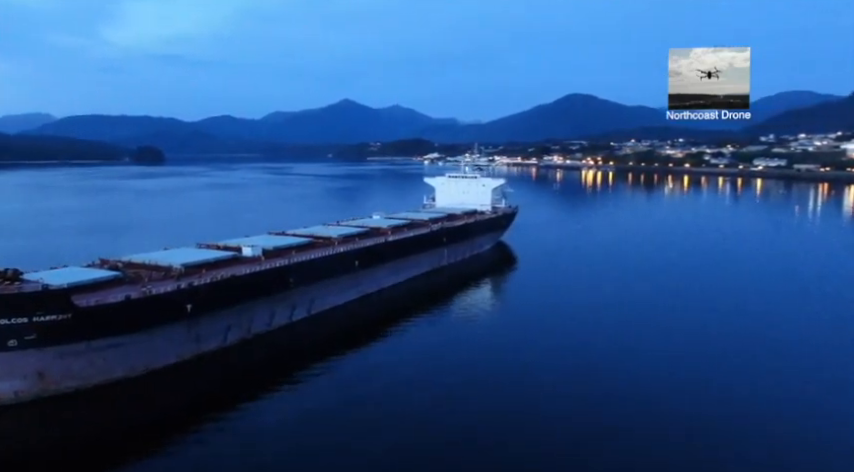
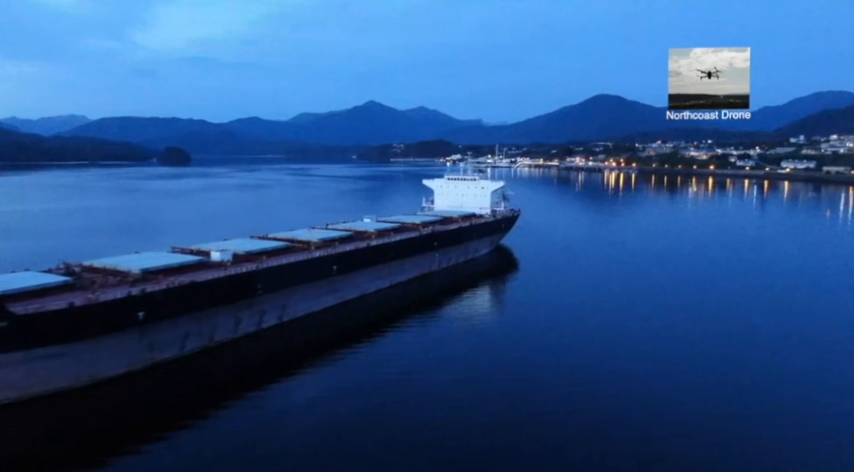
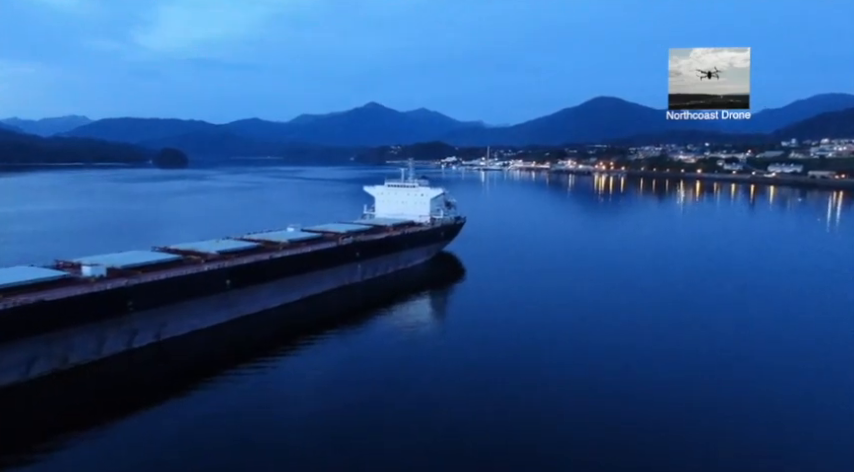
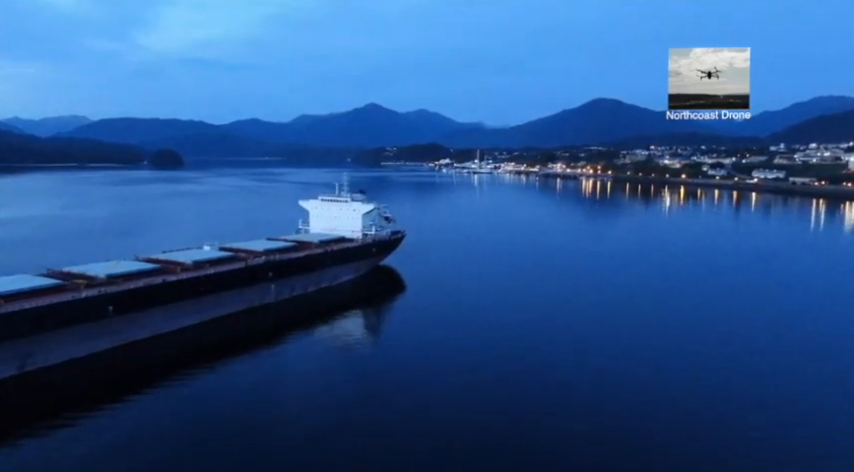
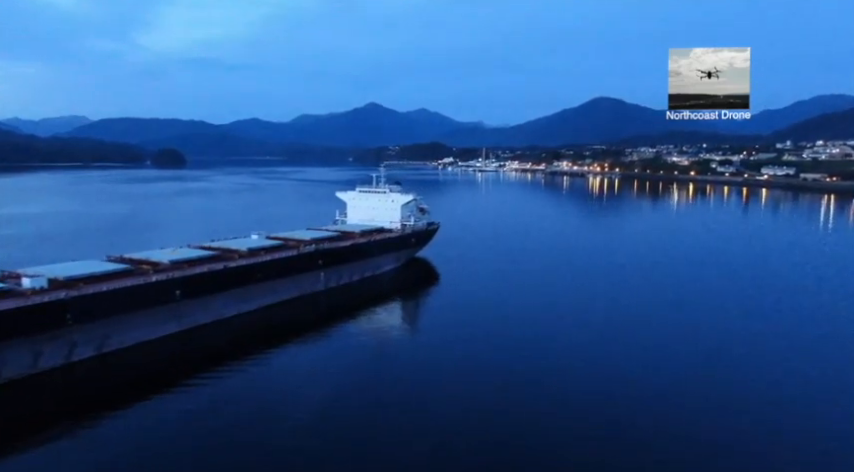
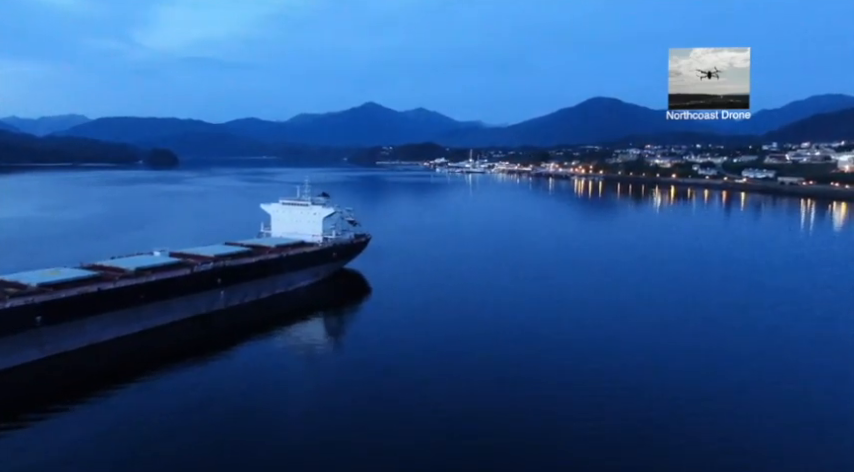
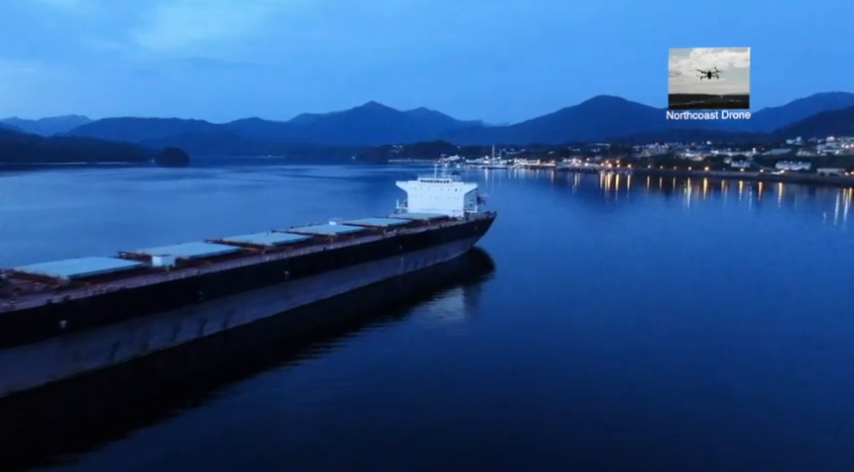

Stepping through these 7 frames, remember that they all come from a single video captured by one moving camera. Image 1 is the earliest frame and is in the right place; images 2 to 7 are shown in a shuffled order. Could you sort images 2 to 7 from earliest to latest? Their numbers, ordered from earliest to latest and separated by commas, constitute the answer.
2, 7, 3, 5, 4, 6
